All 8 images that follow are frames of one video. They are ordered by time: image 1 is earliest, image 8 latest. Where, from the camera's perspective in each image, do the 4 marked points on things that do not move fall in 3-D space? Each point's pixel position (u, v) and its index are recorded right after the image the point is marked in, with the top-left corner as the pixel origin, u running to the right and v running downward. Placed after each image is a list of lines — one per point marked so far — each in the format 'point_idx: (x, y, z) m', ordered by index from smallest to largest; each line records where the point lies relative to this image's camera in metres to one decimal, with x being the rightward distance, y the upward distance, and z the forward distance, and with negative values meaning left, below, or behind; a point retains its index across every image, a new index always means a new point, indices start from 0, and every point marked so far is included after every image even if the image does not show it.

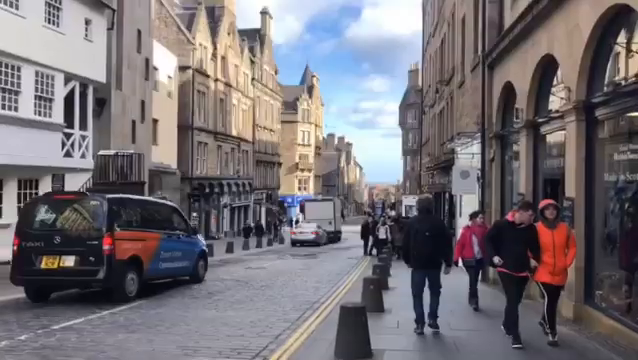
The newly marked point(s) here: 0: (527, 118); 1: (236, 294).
0: (+4.0, +1.2, +14.0) m
1: (-1.6, -2.3, +14.5) m
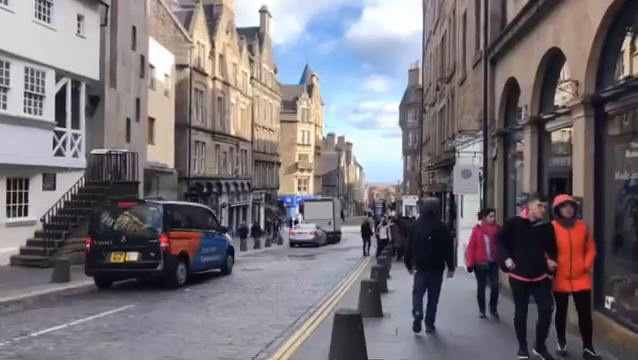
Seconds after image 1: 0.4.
0: (+3.9, +1.2, +13.5) m
1: (-1.7, -2.3, +13.9) m
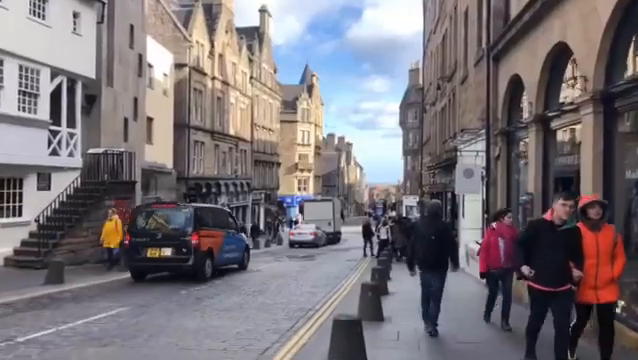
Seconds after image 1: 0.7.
0: (+3.9, +1.2, +13.1) m
1: (-1.7, -2.3, +13.6) m
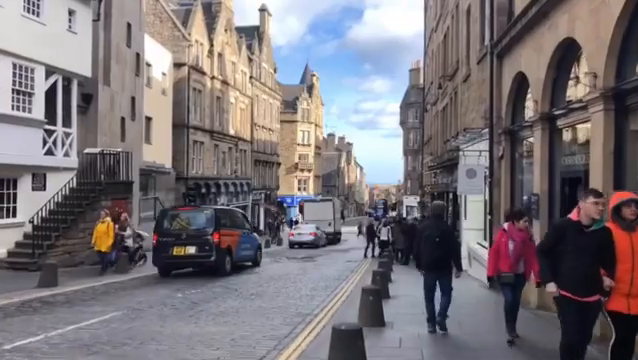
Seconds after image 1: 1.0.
0: (+3.9, +1.2, +12.7) m
1: (-1.7, -2.3, +13.2) m
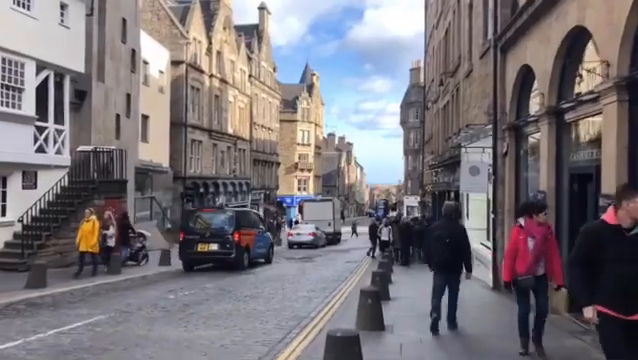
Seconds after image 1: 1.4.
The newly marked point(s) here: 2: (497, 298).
0: (+3.8, +1.3, +12.2) m
1: (-1.8, -2.2, +12.6) m
2: (+3.7, -2.5, +15.2) m
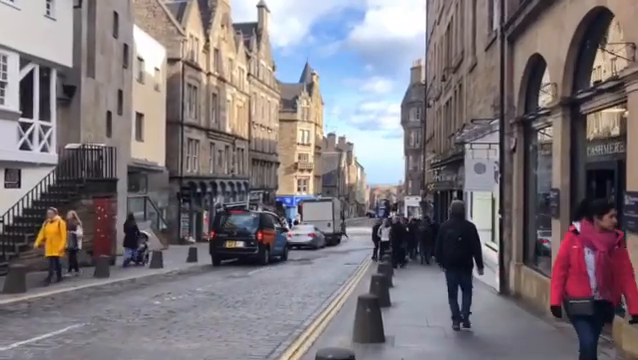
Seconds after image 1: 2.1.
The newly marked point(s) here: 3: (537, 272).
0: (+3.8, +1.3, +11.2) m
1: (-1.9, -2.2, +11.7) m
2: (+3.6, -2.4, +14.2) m
3: (+4.0, -1.7, +13.5) m
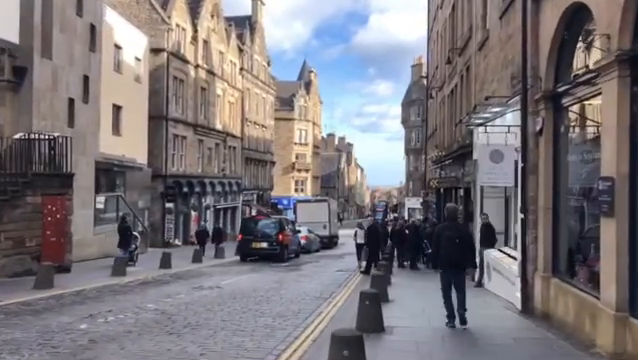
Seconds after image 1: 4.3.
0: (+3.4, +1.5, +8.2) m
1: (-2.3, -2.0, +8.6) m
2: (+3.3, -2.3, +11.2) m
3: (+3.6, -1.5, +10.4) m
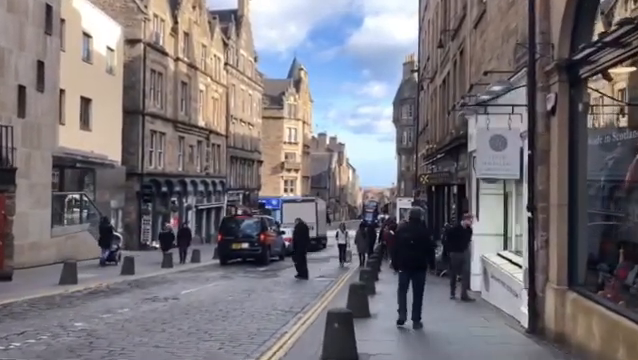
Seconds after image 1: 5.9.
0: (+2.9, +1.6, +5.9) m
1: (-2.8, -1.9, +6.3) m
2: (+2.7, -2.1, +8.9) m
3: (+3.1, -1.4, +8.1) m
